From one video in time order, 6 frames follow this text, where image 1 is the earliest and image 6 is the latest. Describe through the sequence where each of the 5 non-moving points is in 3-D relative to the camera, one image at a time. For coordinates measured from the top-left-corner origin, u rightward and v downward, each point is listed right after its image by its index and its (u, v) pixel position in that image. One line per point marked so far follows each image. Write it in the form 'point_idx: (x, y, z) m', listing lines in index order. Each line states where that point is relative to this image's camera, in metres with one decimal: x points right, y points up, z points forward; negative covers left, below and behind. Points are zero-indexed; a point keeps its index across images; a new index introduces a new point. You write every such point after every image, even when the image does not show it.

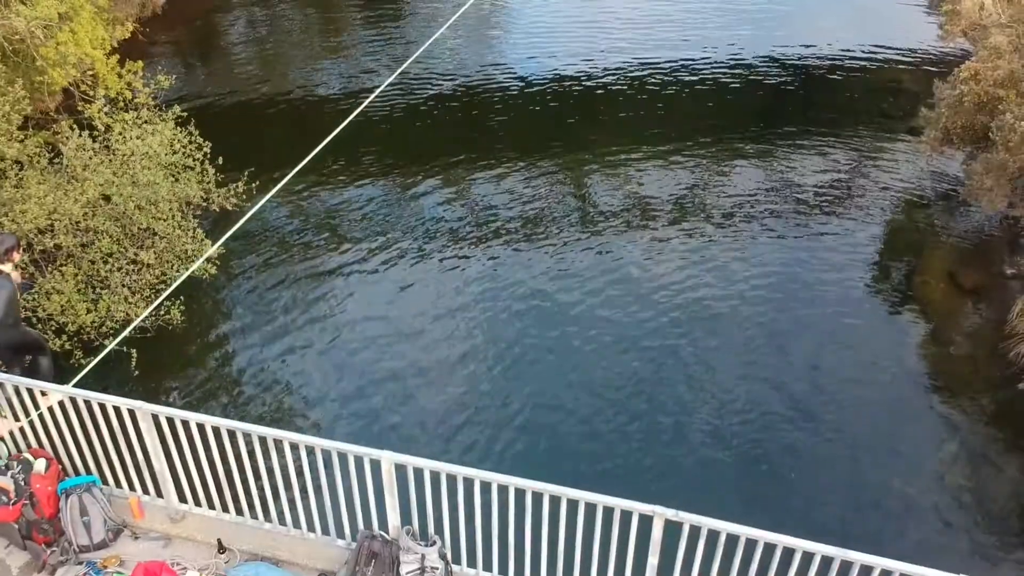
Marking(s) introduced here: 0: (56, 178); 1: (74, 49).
0: (-8.0, +1.9, +13.4) m
1: (-8.0, +4.4, +14.1) m
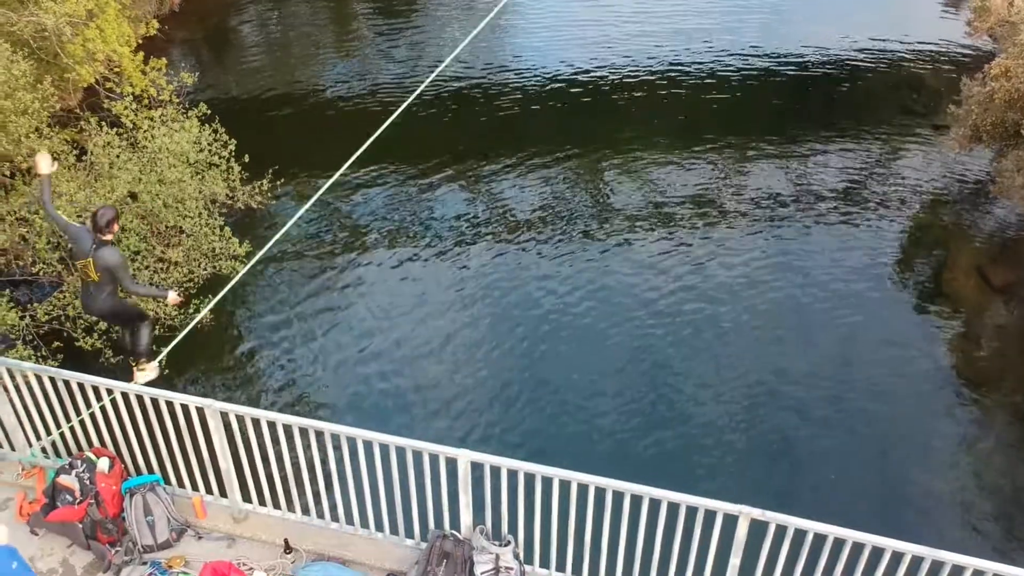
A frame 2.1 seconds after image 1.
0: (-7.4, +1.9, +13.3) m
1: (-7.5, +4.4, +14.0) m
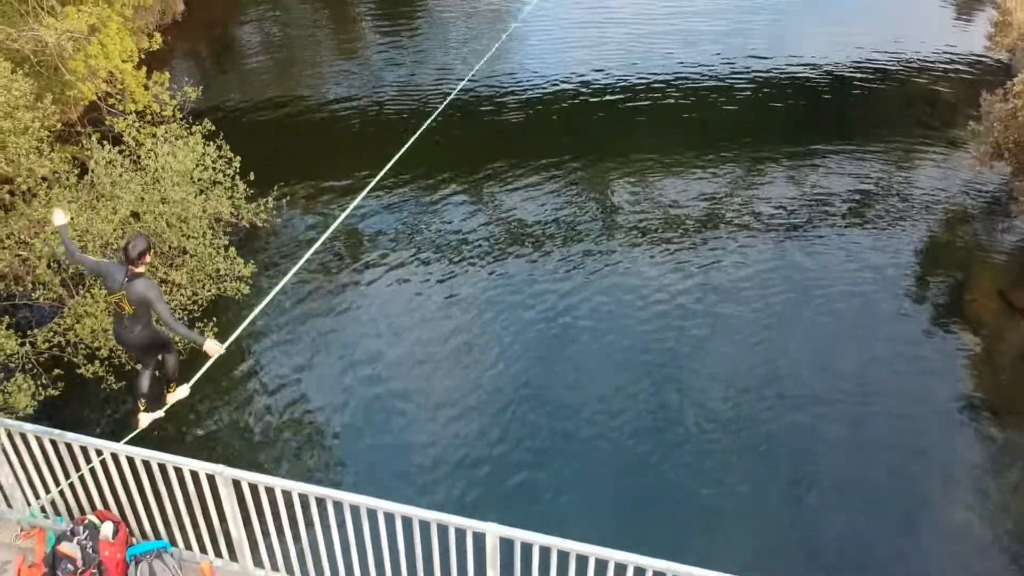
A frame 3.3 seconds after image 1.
0: (-7.2, +1.6, +13.0) m
1: (-7.3, +4.0, +13.7) m
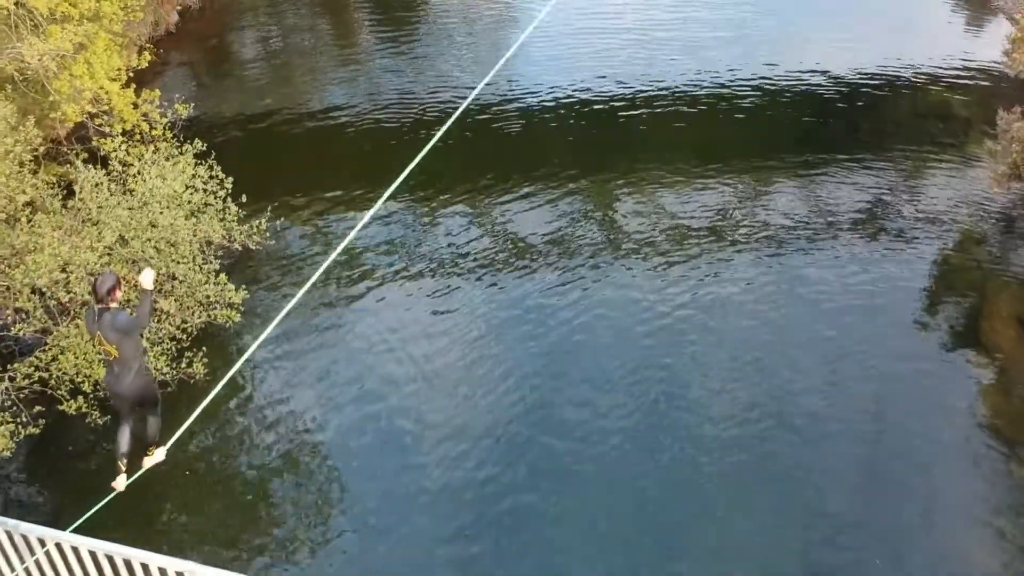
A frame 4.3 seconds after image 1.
0: (-7.2, +1.1, +12.5) m
1: (-7.2, +3.5, +13.2) m
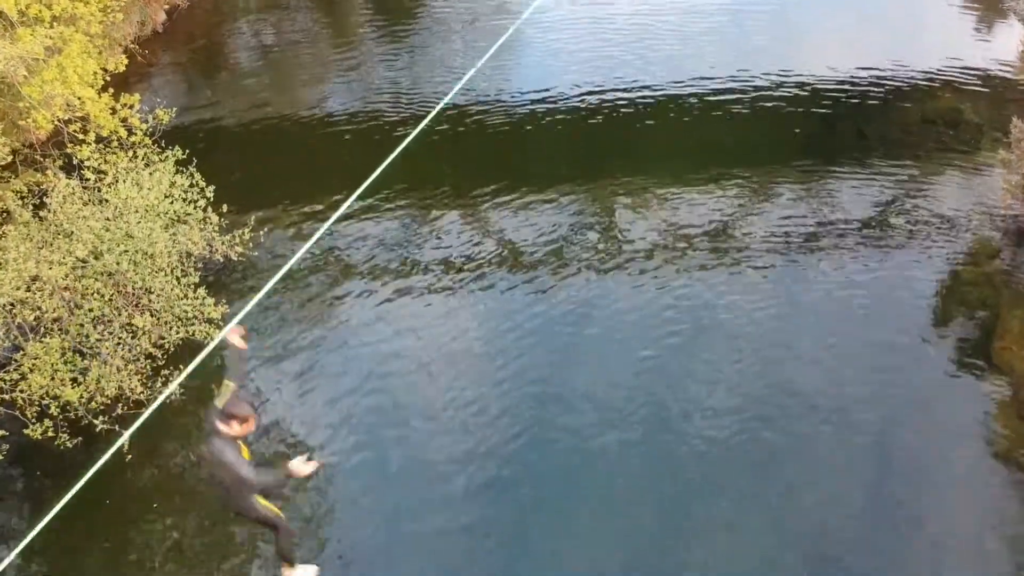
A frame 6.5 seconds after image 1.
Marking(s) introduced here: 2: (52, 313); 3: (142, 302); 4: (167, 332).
0: (-7.3, +0.8, +12.0) m
1: (-7.4, +3.3, +12.6) m
2: (-7.5, -0.4, +12.6) m
3: (-6.2, -0.2, +13.0) m
4: (-5.9, -0.8, +13.2) m
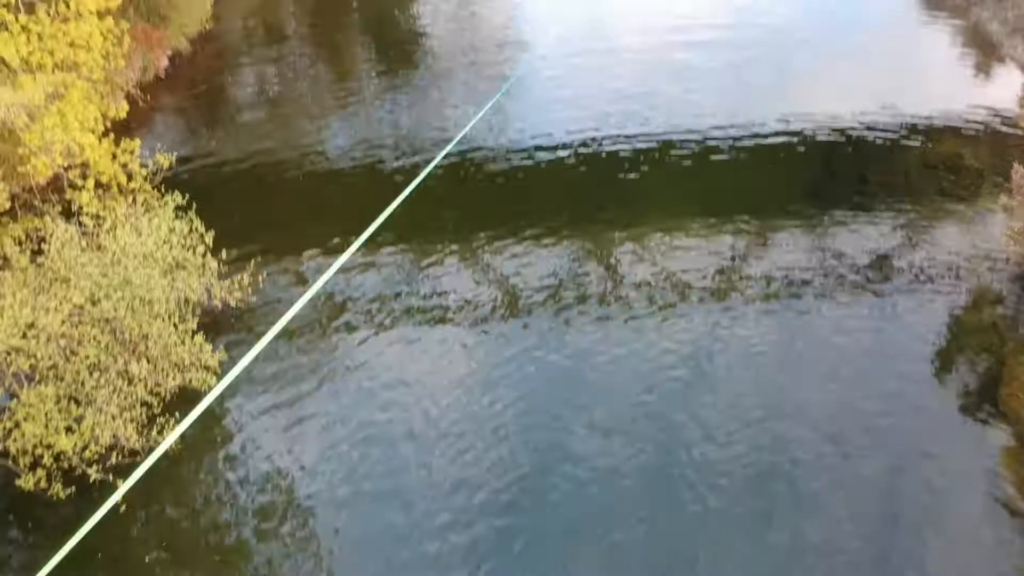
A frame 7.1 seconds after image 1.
0: (-7.3, +0.1, +11.8) m
1: (-7.3, +2.5, +12.6) m
2: (-7.5, -1.2, +12.4) m
3: (-6.2, -1.0, +12.8) m
4: (-5.8, -1.6, +13.0) m
